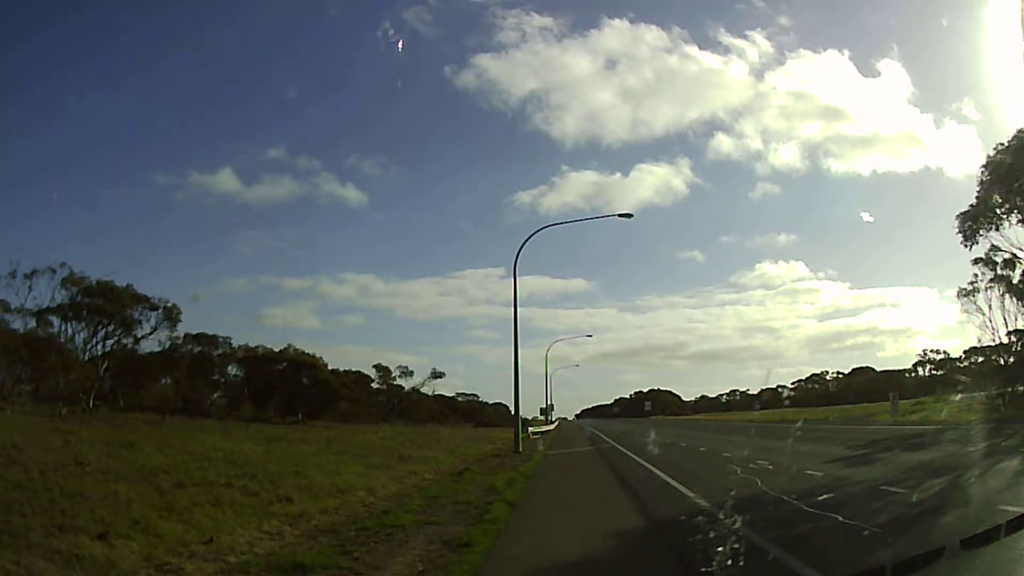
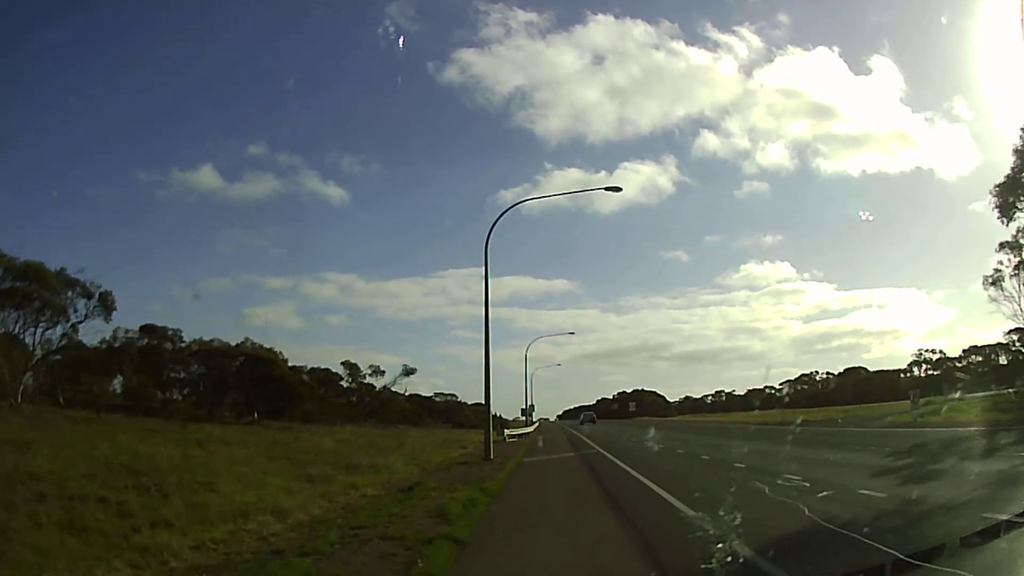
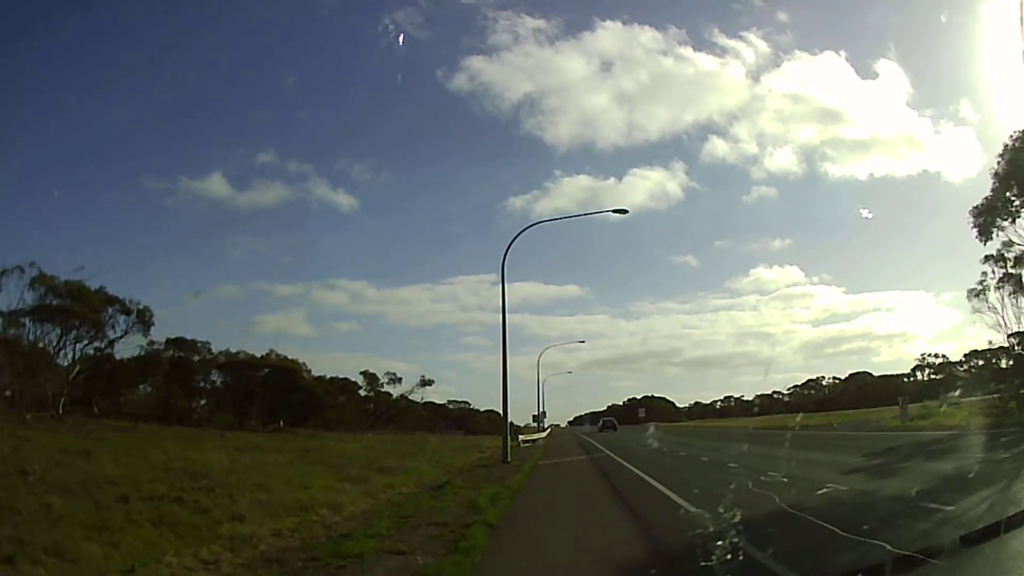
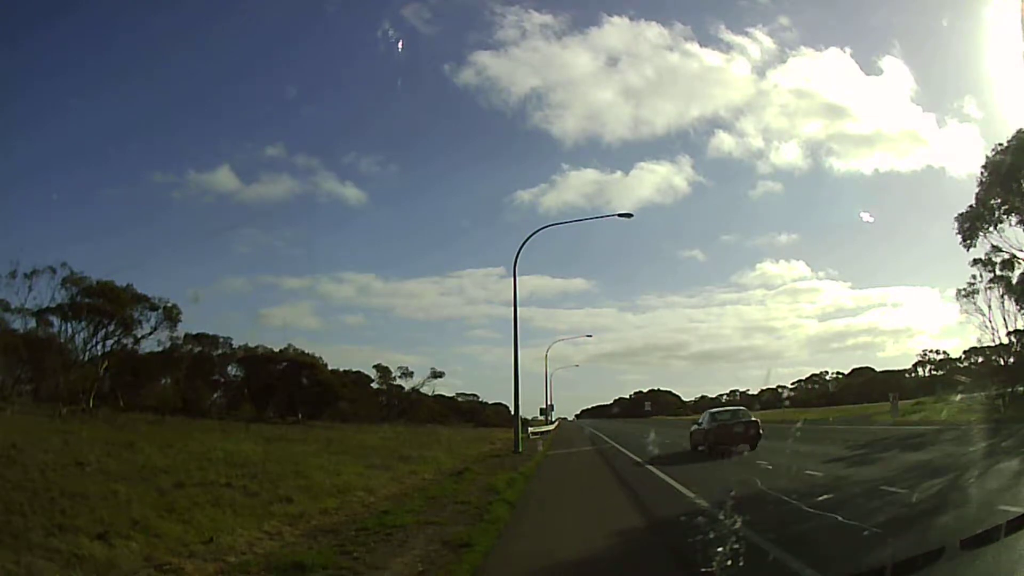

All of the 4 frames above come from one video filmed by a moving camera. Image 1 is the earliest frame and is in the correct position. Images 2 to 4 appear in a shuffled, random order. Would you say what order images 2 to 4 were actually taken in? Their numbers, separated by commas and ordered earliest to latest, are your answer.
4, 3, 2
